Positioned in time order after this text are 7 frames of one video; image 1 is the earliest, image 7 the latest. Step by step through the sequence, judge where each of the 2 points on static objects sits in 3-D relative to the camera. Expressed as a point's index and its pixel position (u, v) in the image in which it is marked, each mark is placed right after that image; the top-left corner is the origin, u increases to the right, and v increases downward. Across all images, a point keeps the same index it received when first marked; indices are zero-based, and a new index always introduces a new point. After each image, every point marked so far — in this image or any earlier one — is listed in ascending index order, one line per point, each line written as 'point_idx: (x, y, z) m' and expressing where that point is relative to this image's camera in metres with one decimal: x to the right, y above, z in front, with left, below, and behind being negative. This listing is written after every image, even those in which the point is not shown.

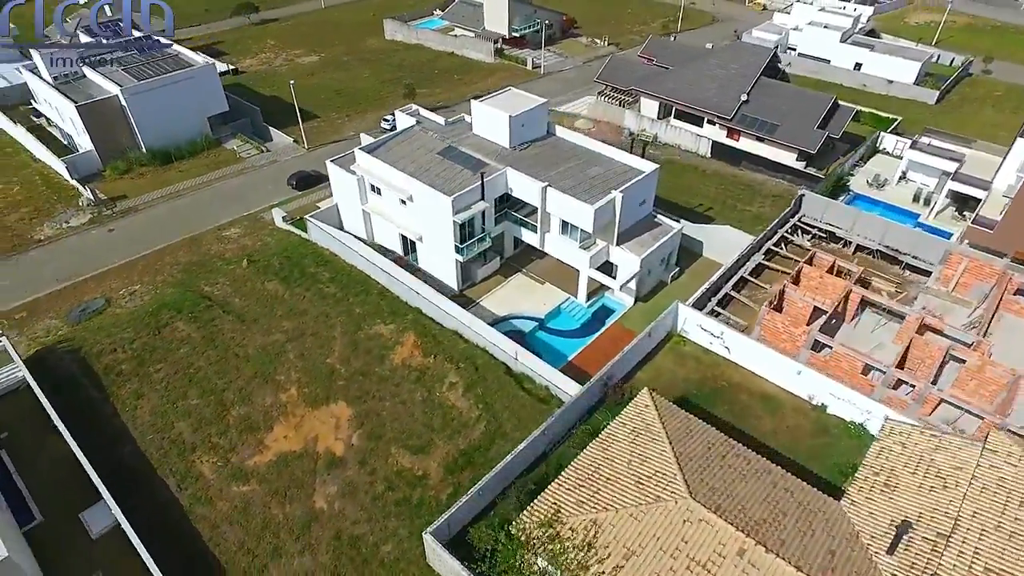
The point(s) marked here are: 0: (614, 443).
0: (+3.3, -4.9, +19.4) m
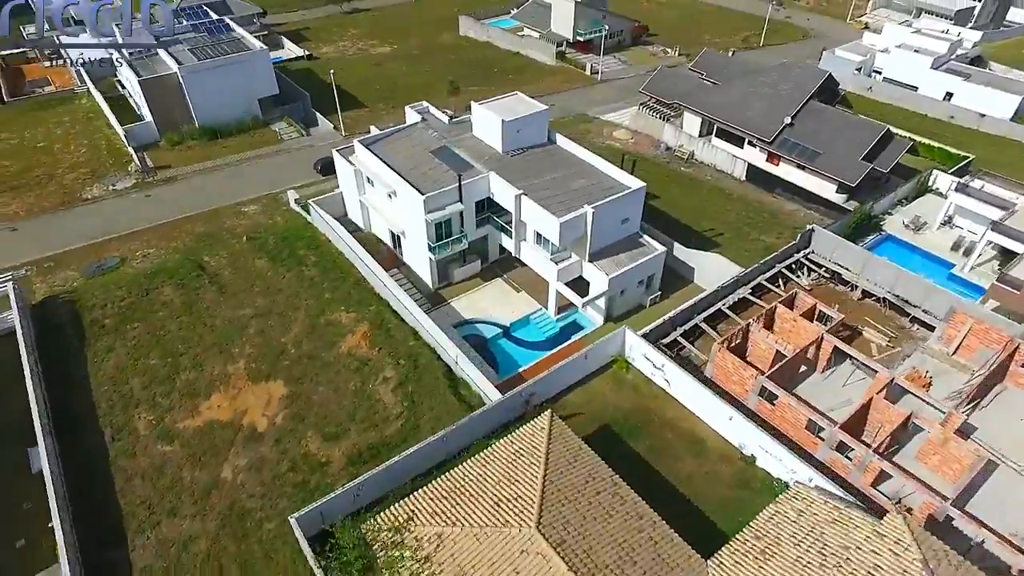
0: (-0.5, -5.4, +19.1) m
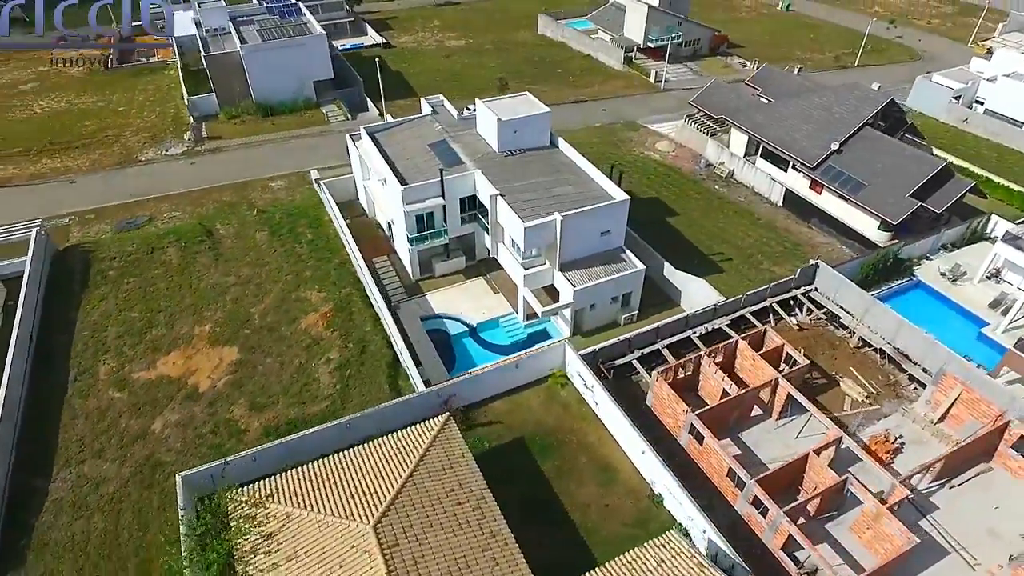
0: (-4.3, -5.2, +19.2) m
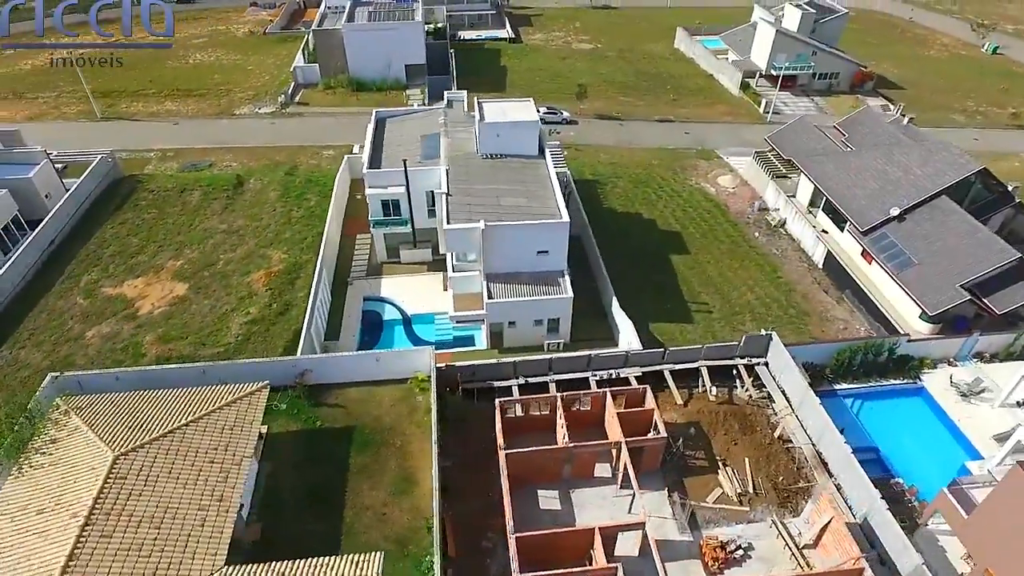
0: (-11.3, -3.8, +20.8) m
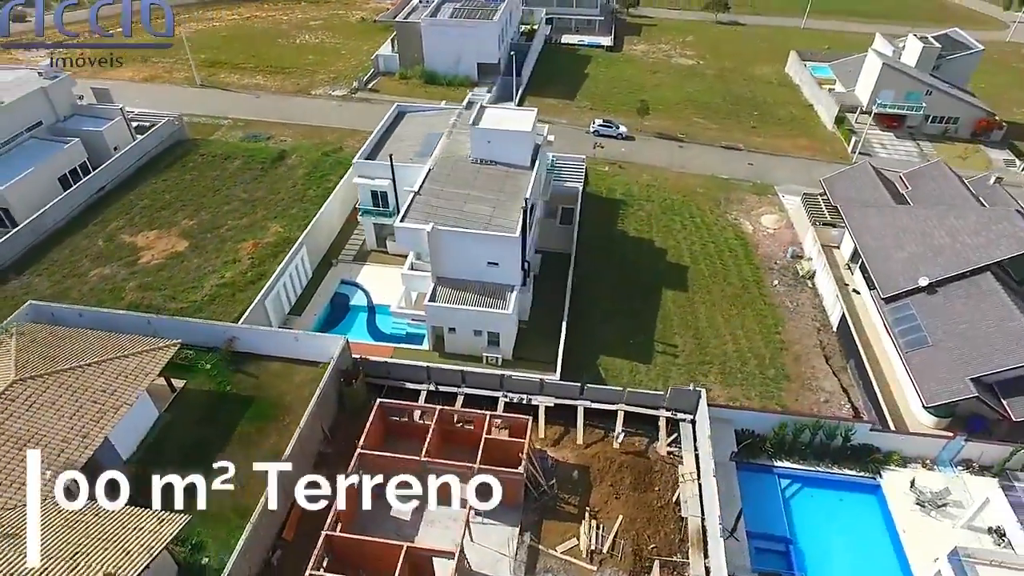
0: (-15.5, -2.1, +23.2) m
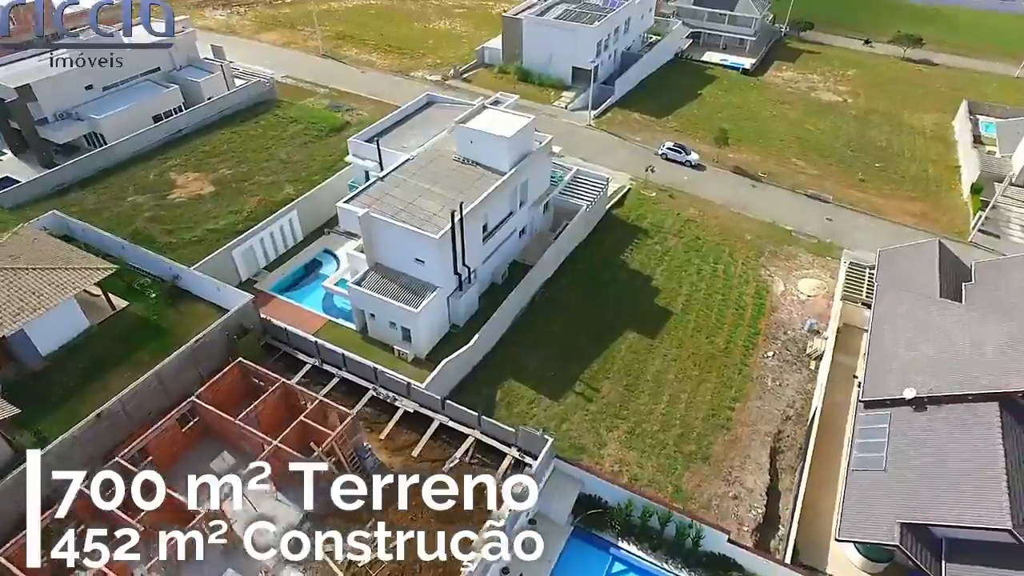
0: (-19.9, +1.5, +27.2) m
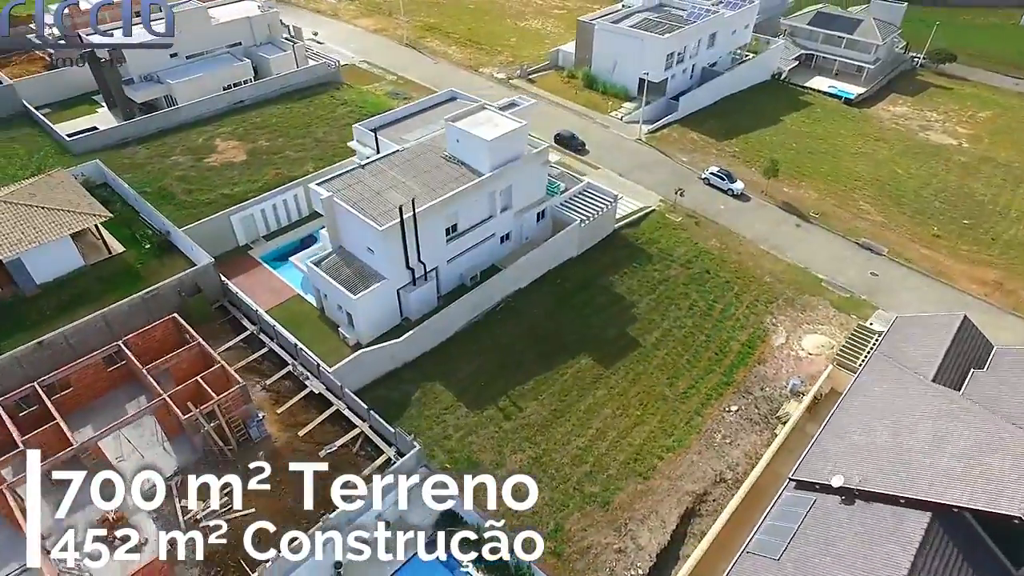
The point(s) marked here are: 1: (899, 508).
0: (-21.8, +4.5, +30.7) m
1: (+12.7, -7.2, +19.8) m
